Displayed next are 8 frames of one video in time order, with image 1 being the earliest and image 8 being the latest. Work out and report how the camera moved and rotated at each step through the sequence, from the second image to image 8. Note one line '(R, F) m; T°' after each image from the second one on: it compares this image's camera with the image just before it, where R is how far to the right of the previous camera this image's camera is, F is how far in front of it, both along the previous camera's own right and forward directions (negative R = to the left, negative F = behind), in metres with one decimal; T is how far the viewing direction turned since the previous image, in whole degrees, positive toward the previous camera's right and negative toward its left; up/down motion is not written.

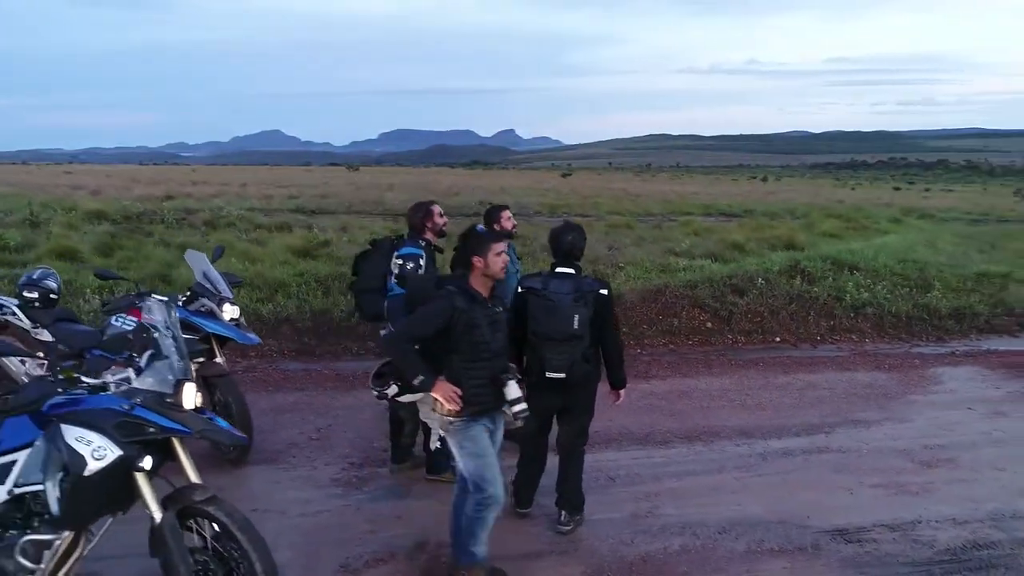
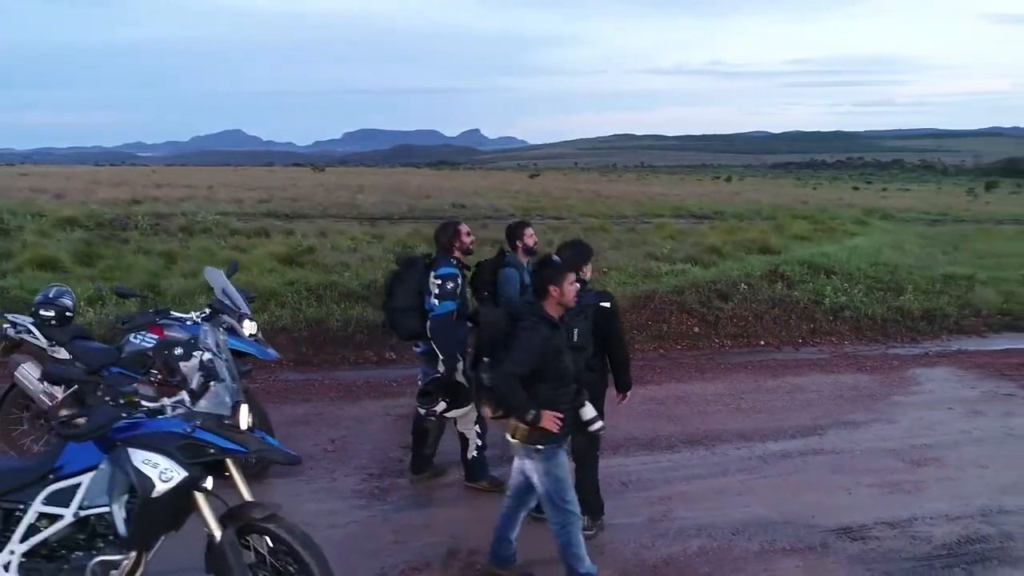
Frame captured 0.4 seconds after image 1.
(-0.3, -0.2) m; +3°
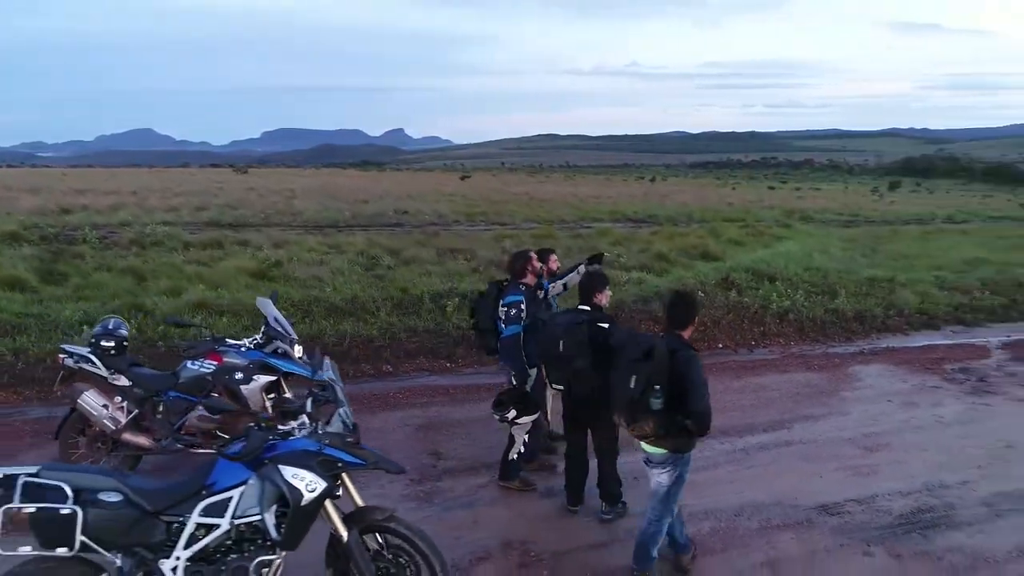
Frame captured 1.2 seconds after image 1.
(-0.7, -0.6) m; +6°
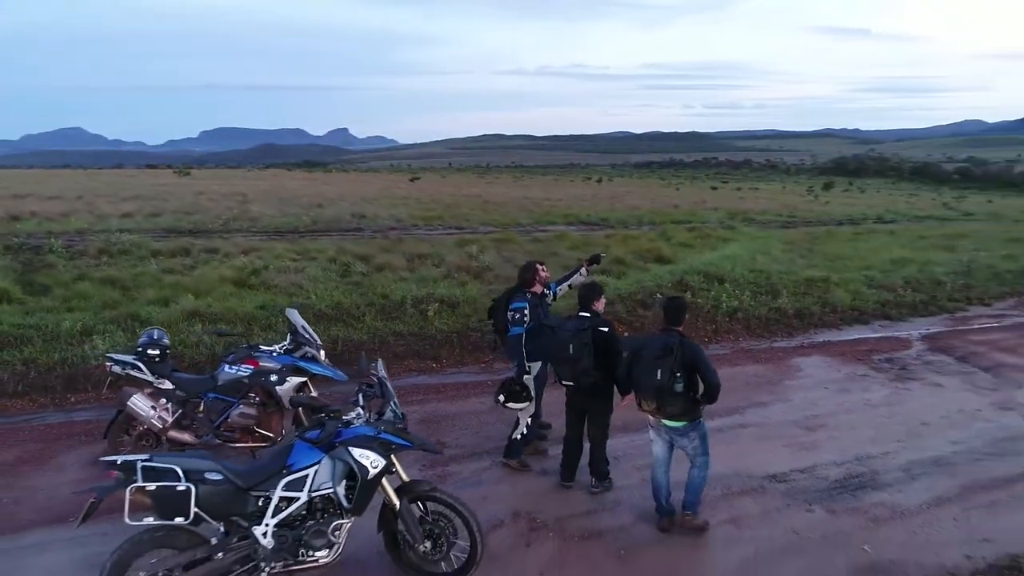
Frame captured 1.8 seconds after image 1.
(-0.4, -0.8) m; +4°
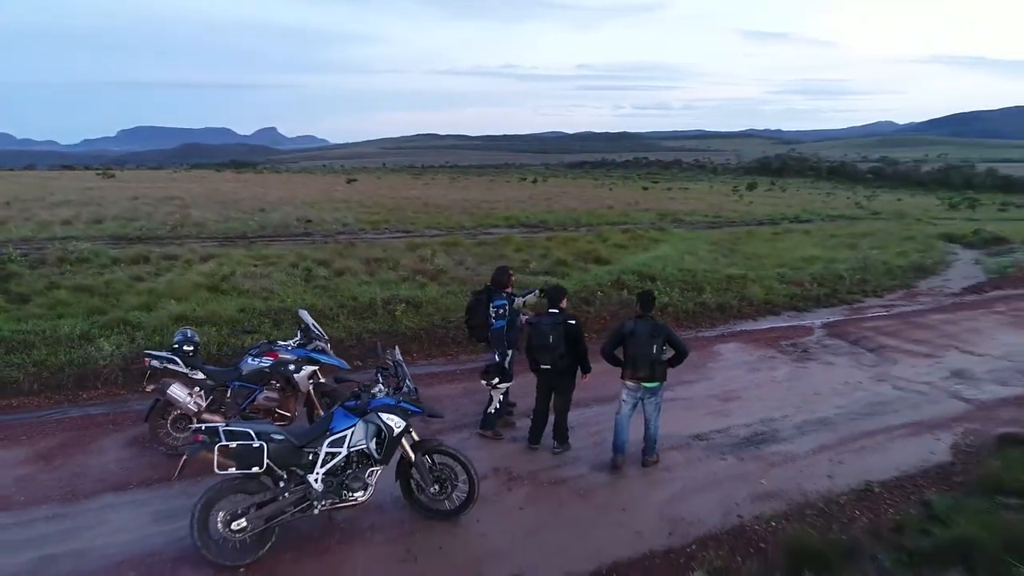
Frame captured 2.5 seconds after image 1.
(-0.4, -1.4) m; +5°
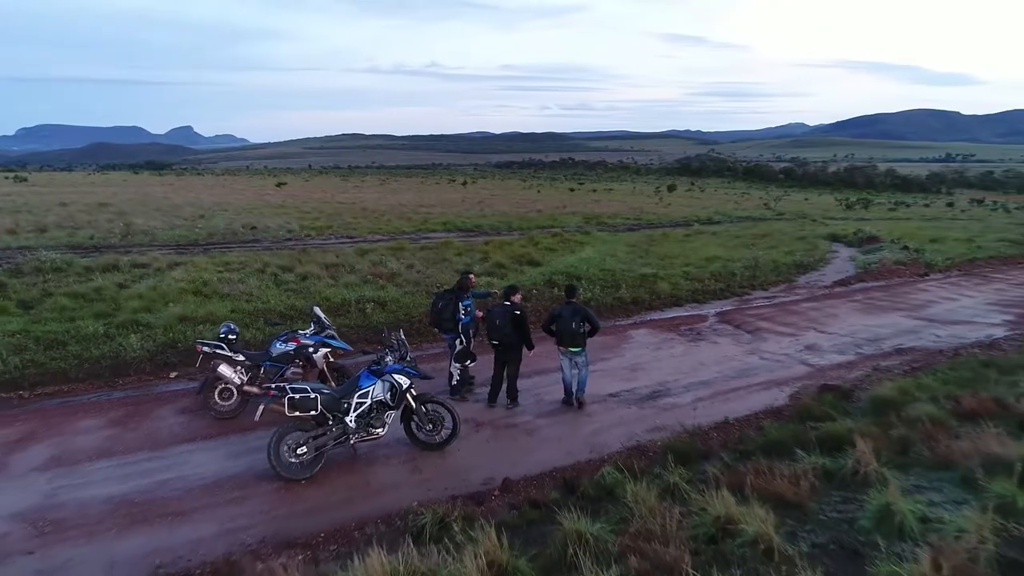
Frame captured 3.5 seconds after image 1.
(-0.4, -2.6) m; +6°
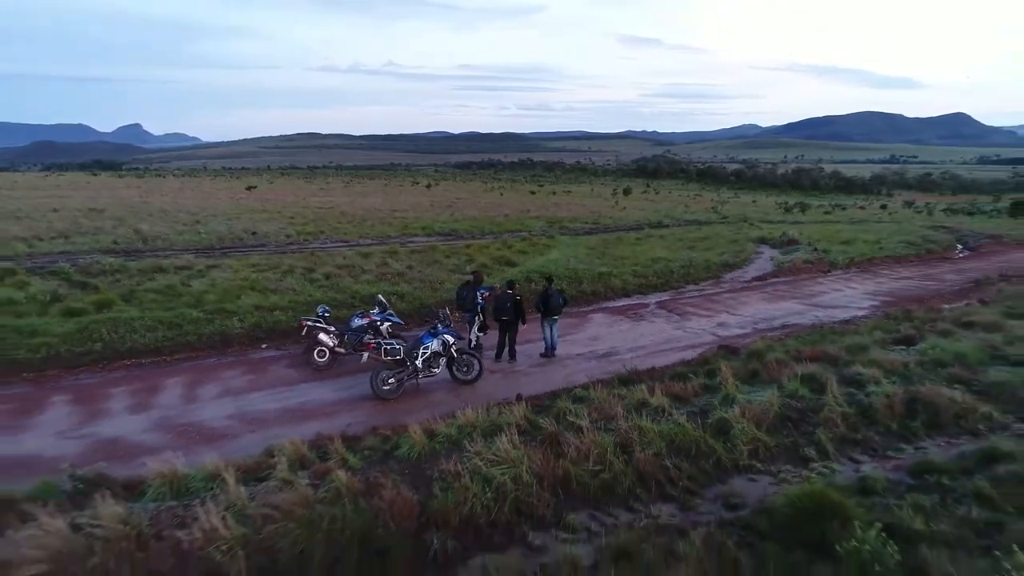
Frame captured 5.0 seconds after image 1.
(-0.8, -4.8) m; +3°
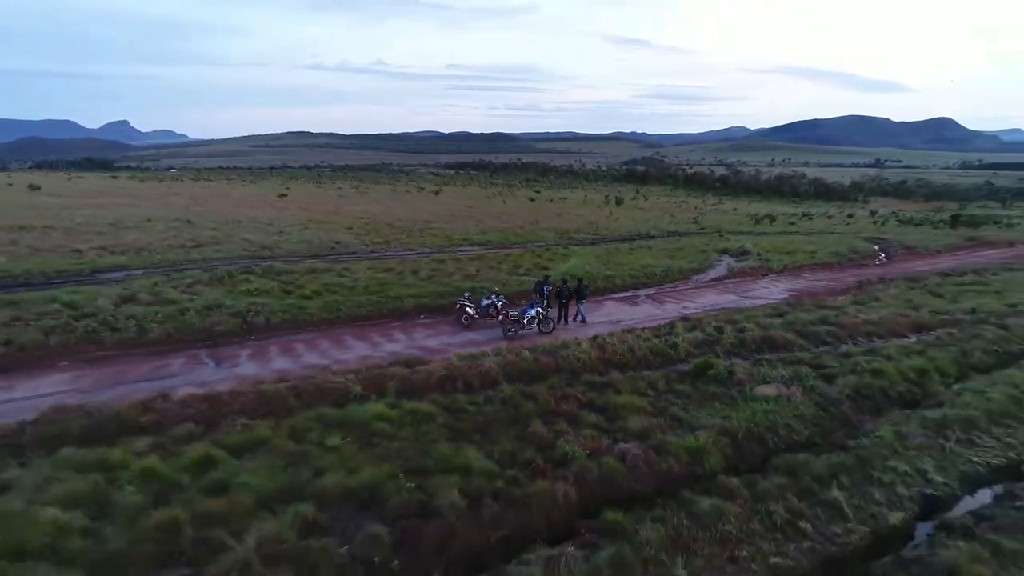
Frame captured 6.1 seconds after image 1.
(-2.4, -12.1) m; +1°
